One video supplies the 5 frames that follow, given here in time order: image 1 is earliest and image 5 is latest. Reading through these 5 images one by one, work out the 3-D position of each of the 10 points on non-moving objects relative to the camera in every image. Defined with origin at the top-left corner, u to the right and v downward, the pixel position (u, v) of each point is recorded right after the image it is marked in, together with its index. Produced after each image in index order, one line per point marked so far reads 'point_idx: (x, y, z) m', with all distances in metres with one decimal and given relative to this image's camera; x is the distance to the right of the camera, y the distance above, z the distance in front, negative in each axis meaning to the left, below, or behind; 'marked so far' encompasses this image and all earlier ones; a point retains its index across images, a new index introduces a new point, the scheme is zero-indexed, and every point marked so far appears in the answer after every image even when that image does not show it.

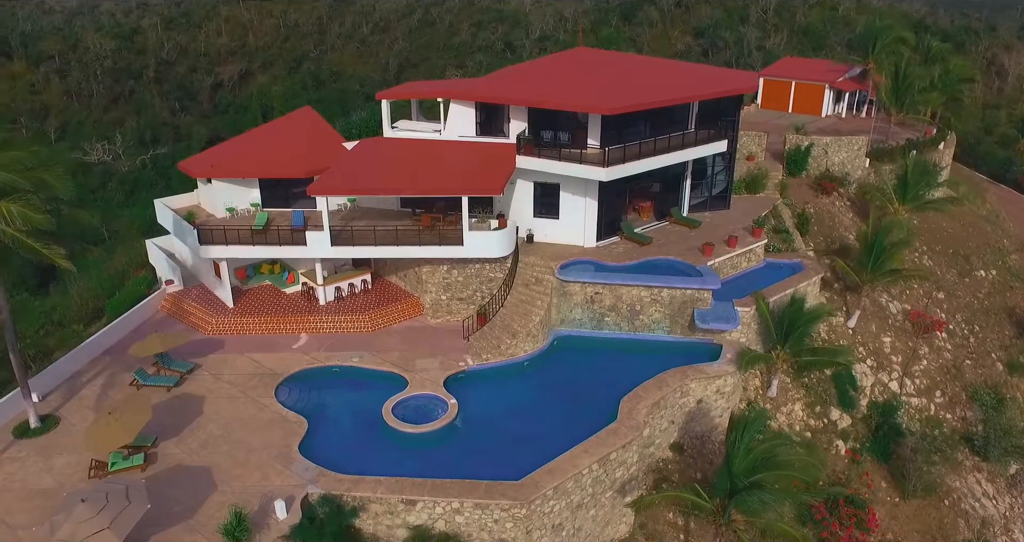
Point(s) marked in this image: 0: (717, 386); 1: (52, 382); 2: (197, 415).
0: (+5.3, -3.0, +18.6) m
1: (-10.9, -2.7, +17.3) m
2: (-7.2, -3.3, +16.6) m
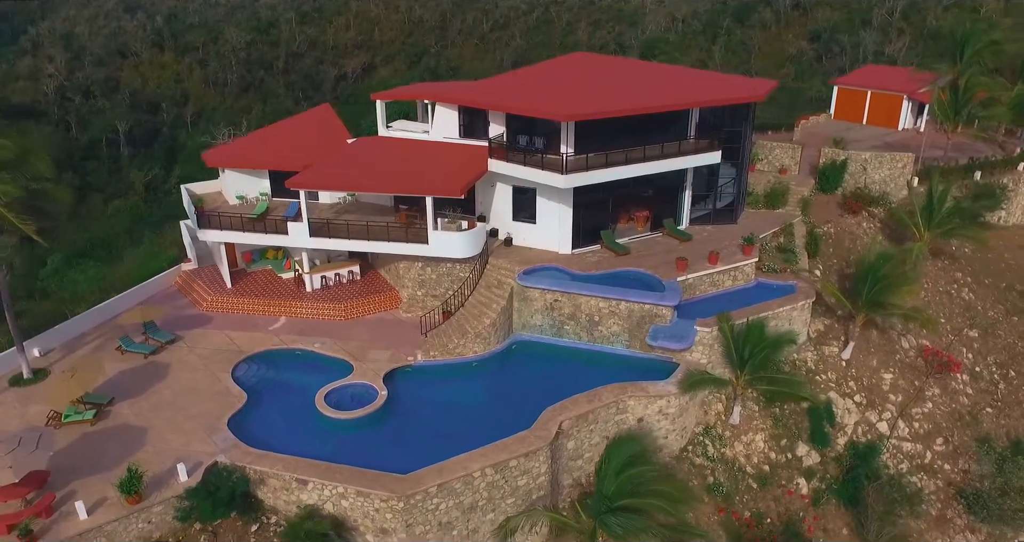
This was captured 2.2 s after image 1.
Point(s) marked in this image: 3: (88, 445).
0: (+3.7, -3.4, +18.1) m
1: (-12.5, -1.9, +19.8) m
2: (-9.0, -2.8, +18.3) m
3: (-9.3, -3.9, +15.9) m
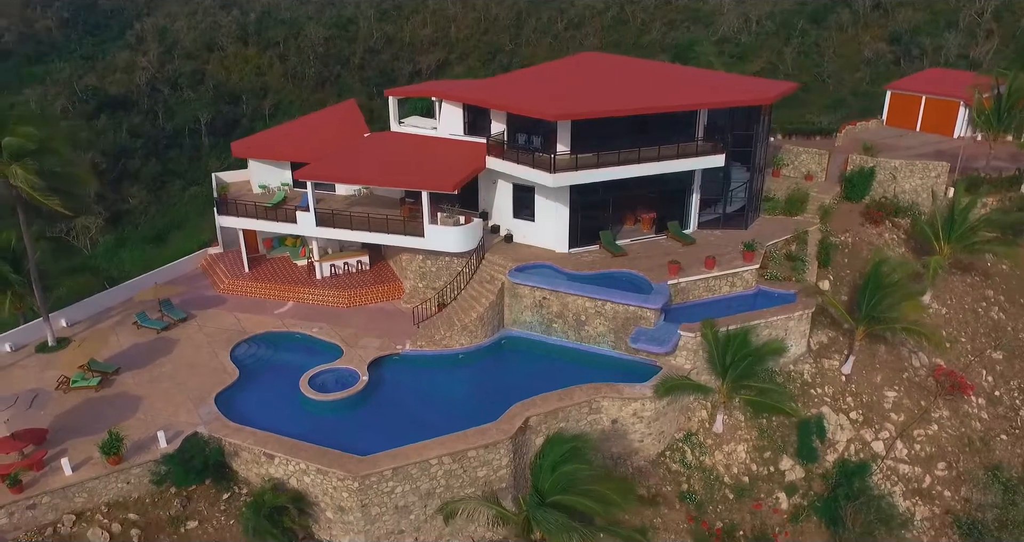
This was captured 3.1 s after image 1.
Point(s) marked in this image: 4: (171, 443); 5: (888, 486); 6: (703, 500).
0: (+3.1, -3.4, +18.0) m
1: (-12.8, -1.3, +21.5) m
2: (-9.5, -2.3, +19.7) m
3: (-10.2, -3.3, +17.3) m
4: (-7.7, -3.9, +16.2) m
5: (+9.7, -5.5, +18.6) m
6: (+4.8, -5.7, +18.0) m
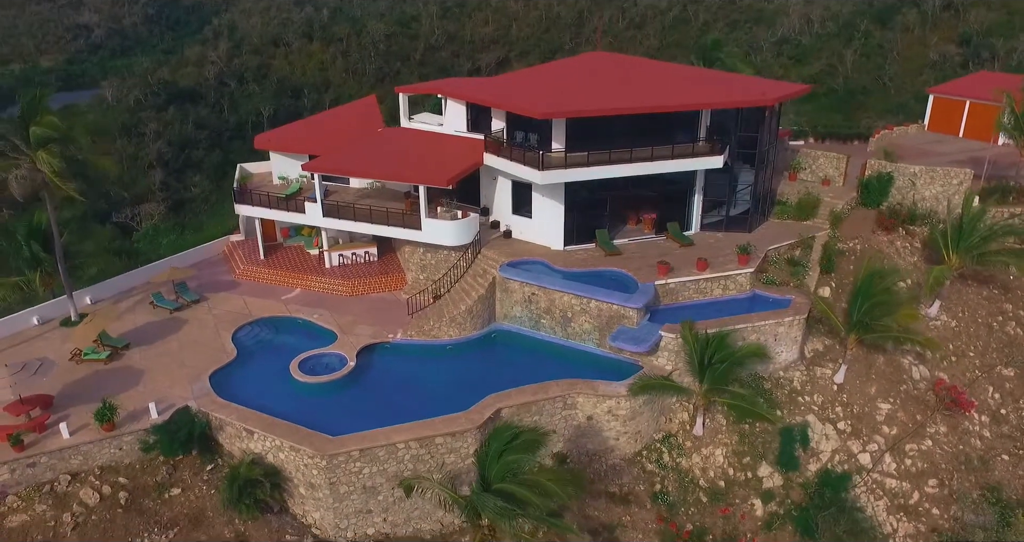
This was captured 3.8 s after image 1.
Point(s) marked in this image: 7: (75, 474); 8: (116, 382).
0: (+2.4, -3.4, +18.1) m
1: (-12.9, -0.7, +23.0) m
2: (-9.9, -1.8, +20.9) m
3: (-10.8, -2.8, +18.6) m
4: (-8.4, -3.5, +17.4) m
5: (+9.1, -5.7, +18.2) m
6: (+4.1, -5.7, +18.0) m
7: (-10.1, -4.7, +16.6) m
8: (-10.2, -2.9, +18.5) m
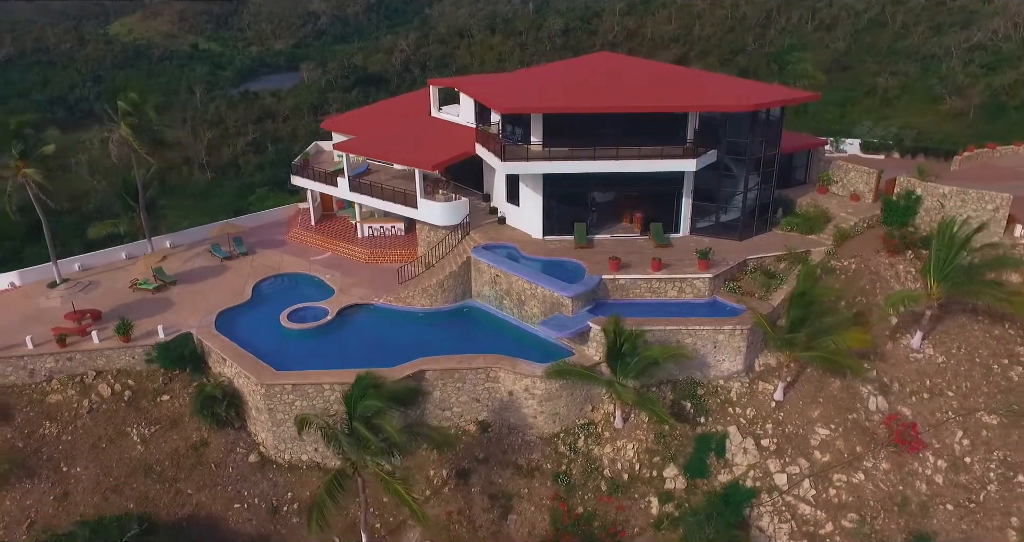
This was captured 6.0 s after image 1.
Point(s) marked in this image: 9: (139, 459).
0: (+0.4, -3.1, +19.4) m
1: (-12.7, +1.3, +28.1) m
2: (-10.5, -0.2, +25.3) m
3: (-12.1, -1.1, +23.4) m
4: (-10.3, -1.9, +21.5) m
5: (+6.5, -6.1, +17.6) m
6: (+1.7, -5.6, +18.8) m
7: (-12.2, -3.0, +21.3) m
8: (-11.6, -1.2, +23.1) m
9: (-10.2, -5.2, +19.7) m
